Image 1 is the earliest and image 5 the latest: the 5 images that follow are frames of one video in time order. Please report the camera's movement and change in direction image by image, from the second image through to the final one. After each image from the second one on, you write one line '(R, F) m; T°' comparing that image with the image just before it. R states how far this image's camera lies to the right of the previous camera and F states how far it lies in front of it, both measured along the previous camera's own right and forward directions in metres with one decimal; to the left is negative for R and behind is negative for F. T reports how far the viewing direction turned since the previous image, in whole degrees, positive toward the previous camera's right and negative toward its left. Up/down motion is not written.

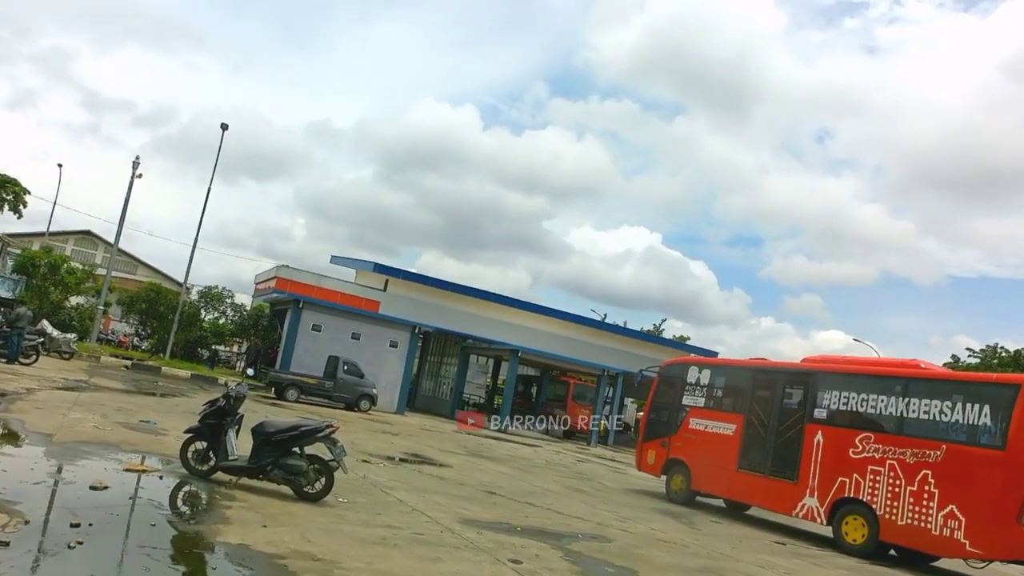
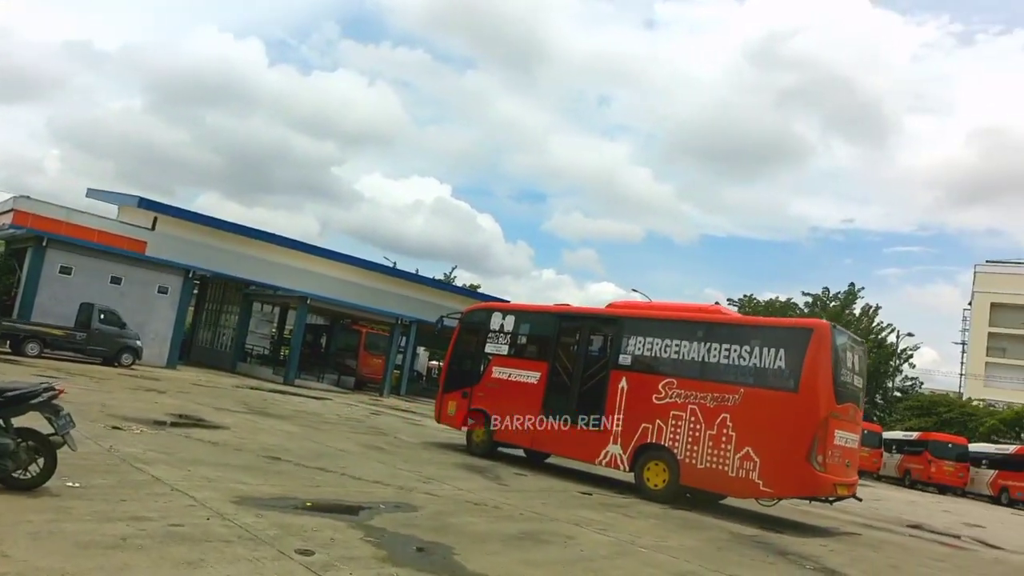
(0.0, +1.2) m; +15°
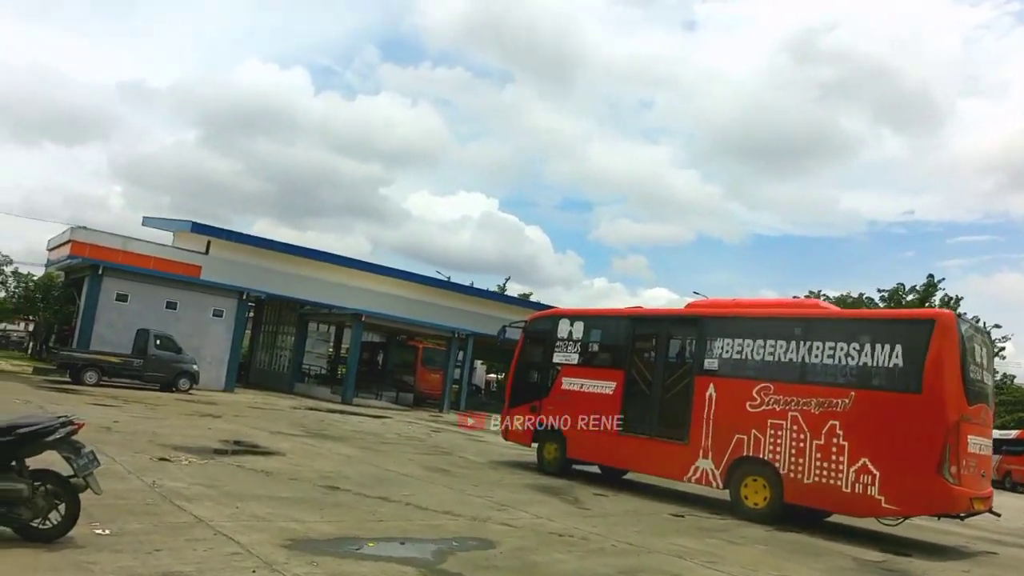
(-0.3, +1.1) m; -4°
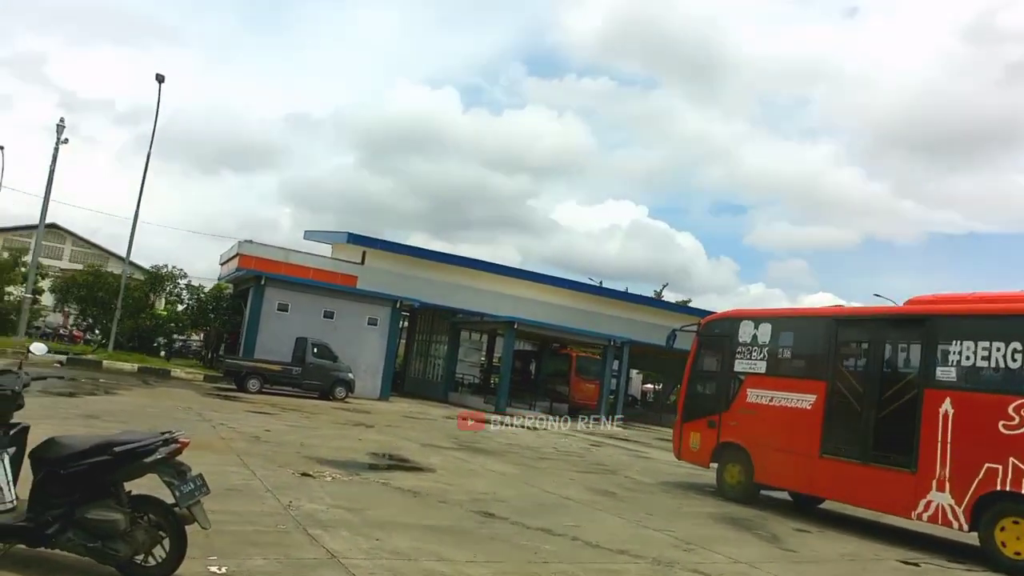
(-0.3, +1.4) m; -11°
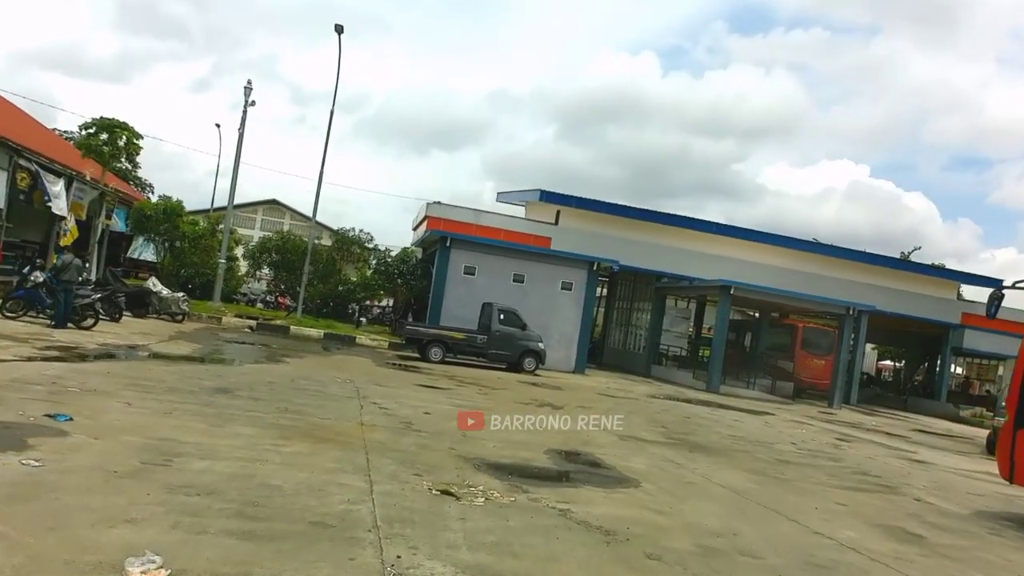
(-0.4, +3.3) m; -15°
